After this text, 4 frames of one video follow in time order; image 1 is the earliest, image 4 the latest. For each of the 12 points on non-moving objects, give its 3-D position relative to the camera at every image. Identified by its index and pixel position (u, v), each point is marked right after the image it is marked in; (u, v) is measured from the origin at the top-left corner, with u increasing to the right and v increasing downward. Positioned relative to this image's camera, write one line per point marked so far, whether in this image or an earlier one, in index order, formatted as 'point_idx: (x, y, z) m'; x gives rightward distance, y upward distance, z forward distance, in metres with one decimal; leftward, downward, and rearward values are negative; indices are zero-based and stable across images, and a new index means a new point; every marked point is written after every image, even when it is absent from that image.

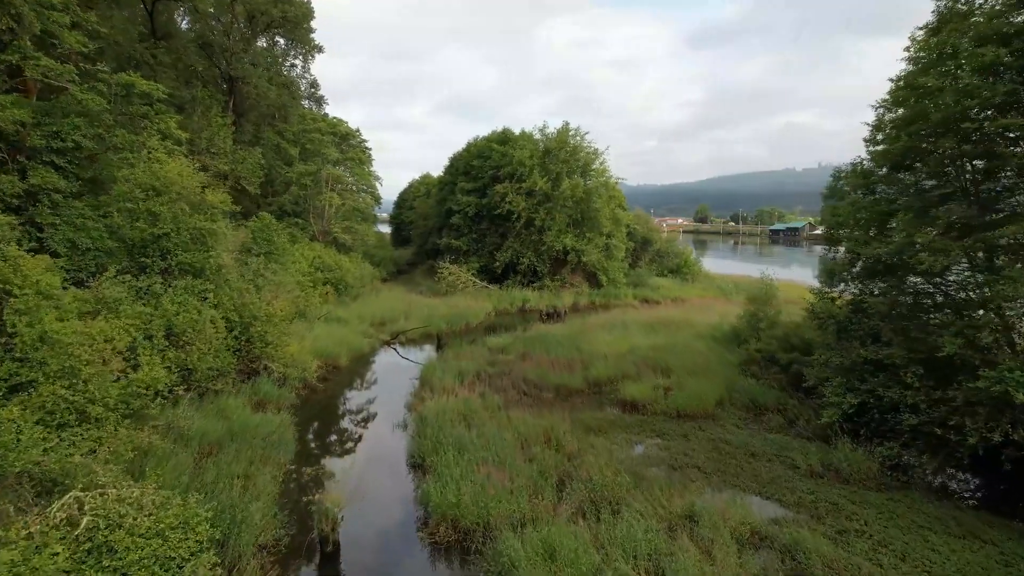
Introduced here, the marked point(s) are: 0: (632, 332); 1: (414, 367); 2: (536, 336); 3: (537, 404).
0: (+2.7, -1.1, +16.2) m
1: (-2.1, -1.7, +15.4) m
2: (+0.5, -1.1, +16.0) m
3: (+0.4, -1.9, +11.4) m
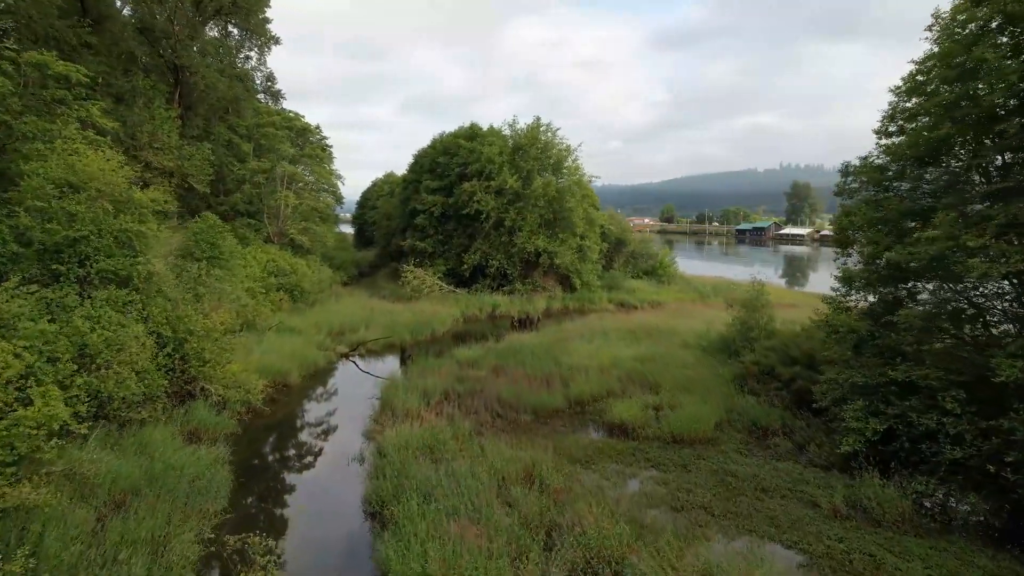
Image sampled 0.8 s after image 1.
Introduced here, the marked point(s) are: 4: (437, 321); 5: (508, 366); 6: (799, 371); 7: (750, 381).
0: (+2.1, -1.2, +15.0) m
1: (-2.7, -1.8, +14.0) m
2: (-0.1, -1.2, +14.6) m
3: (0.0, -2.0, +10.0) m
4: (-2.0, -0.9, +18.6) m
5: (-0.1, -1.5, +13.2) m
6: (+4.4, -1.3, +10.7) m
7: (+3.9, -1.6, +11.5) m
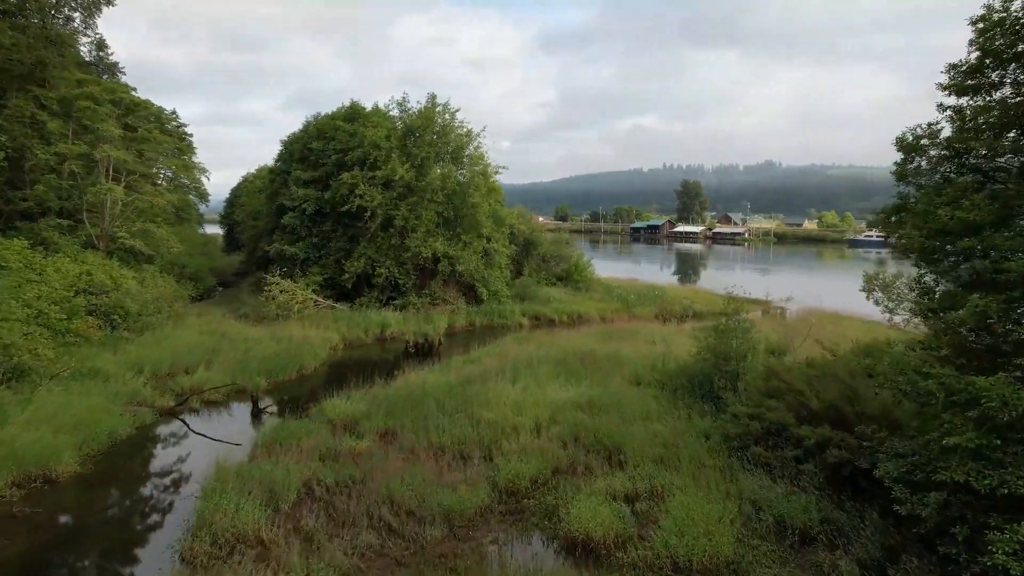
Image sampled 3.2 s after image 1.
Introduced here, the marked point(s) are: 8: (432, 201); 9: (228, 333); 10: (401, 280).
0: (+0.5, -1.5, +11.3) m
1: (-4.1, -2.2, +9.6) m
2: (-1.6, -1.6, +10.6) m
3: (-0.8, -2.4, +6.1) m
4: (-4.2, -1.3, +14.3) m
5: (-1.4, -1.9, +9.2) m
6: (+3.3, -1.6, +7.4) m
7: (+2.8, -1.8, +8.1) m
8: (-2.3, +2.5, +20.0) m
9: (-6.5, -1.0, +16.1) m
10: (-3.1, +0.2, +19.4) m
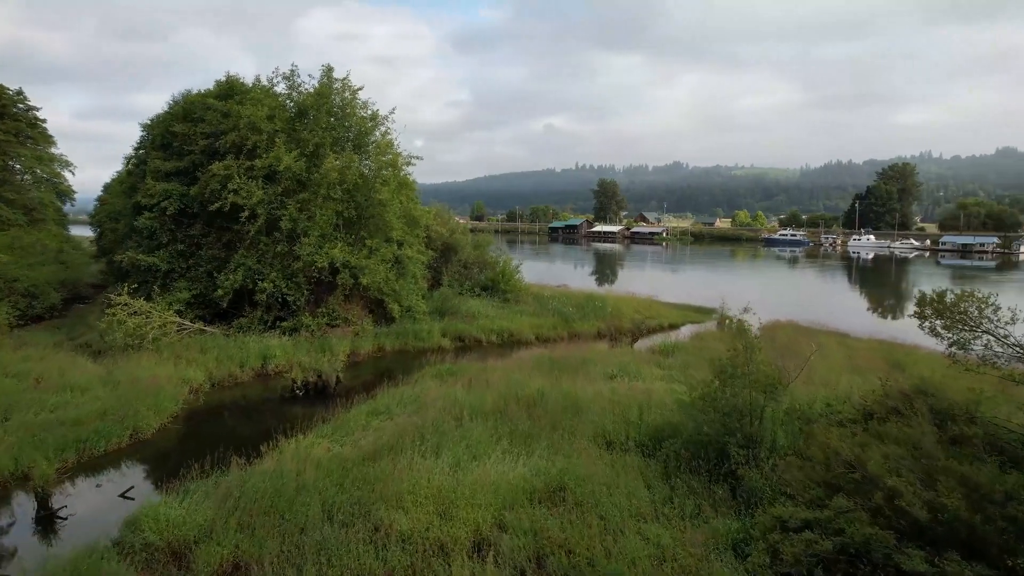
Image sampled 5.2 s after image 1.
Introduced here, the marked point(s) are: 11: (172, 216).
0: (-0.4, -1.9, +8.0) m
1: (-4.8, -2.6, +5.8) m
2: (-2.4, -1.9, +7.1) m
3: (-1.0, -2.7, +2.7) m
4: (-5.4, -1.7, +10.4) m
5: (-2.0, -2.2, +5.7) m
6: (+2.9, -1.9, +4.5) m
7: (+2.3, -2.1, +5.1) m
8: (-4.2, +2.1, +16.3) m
9: (-7.9, -1.4, +11.9) m
10: (-4.9, -0.2, +15.6) m
11: (-7.9, +1.7, +16.3) m
